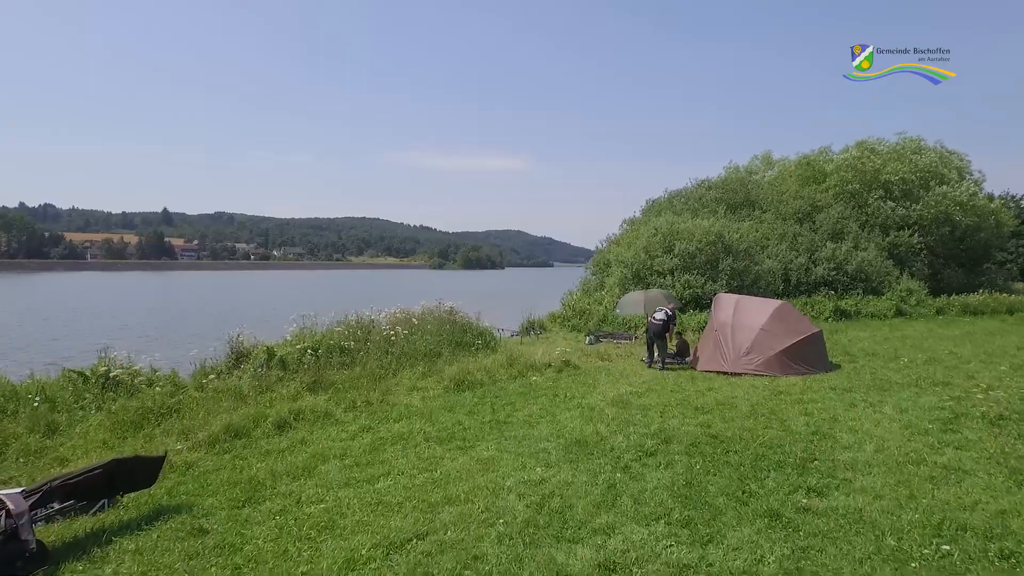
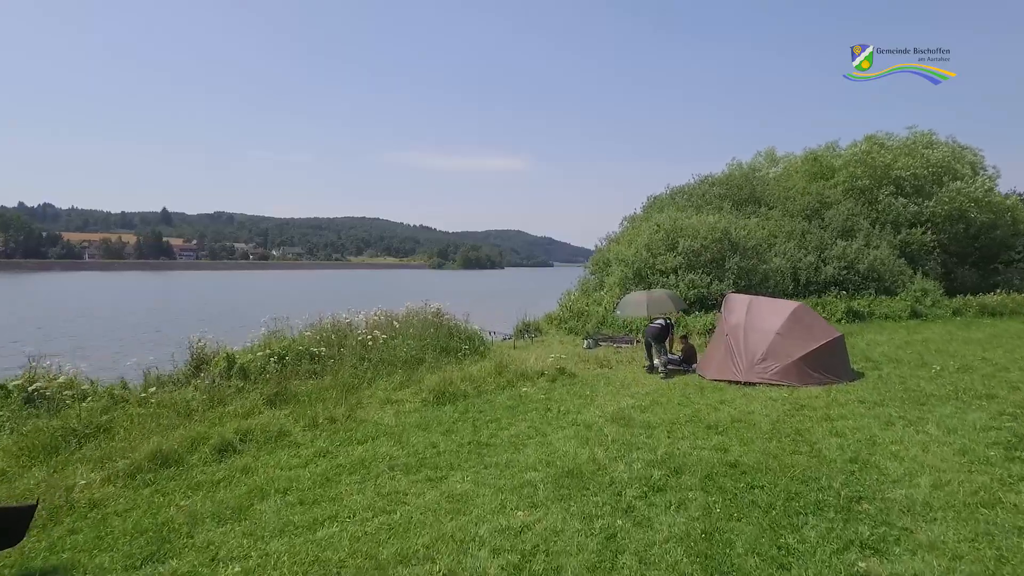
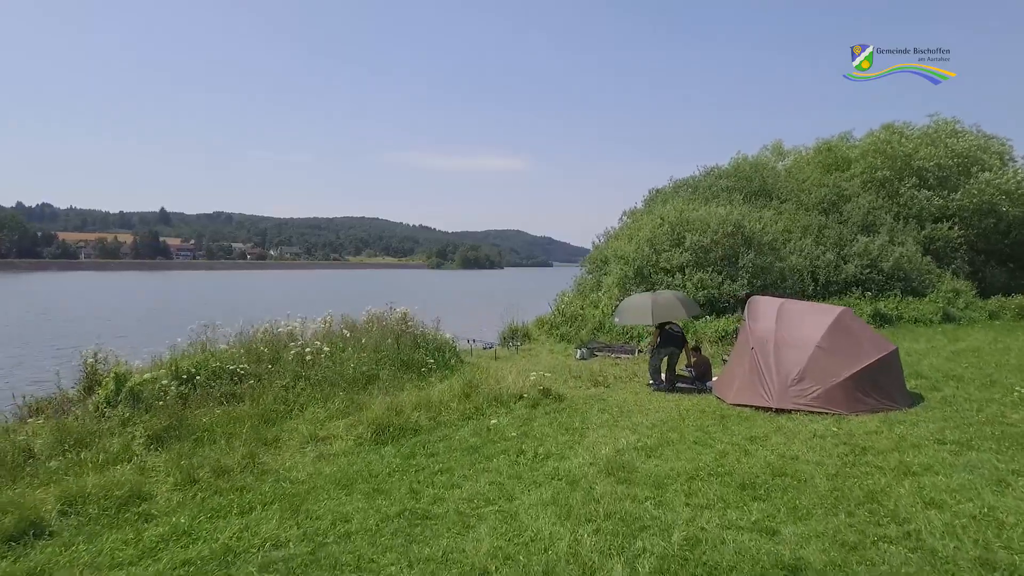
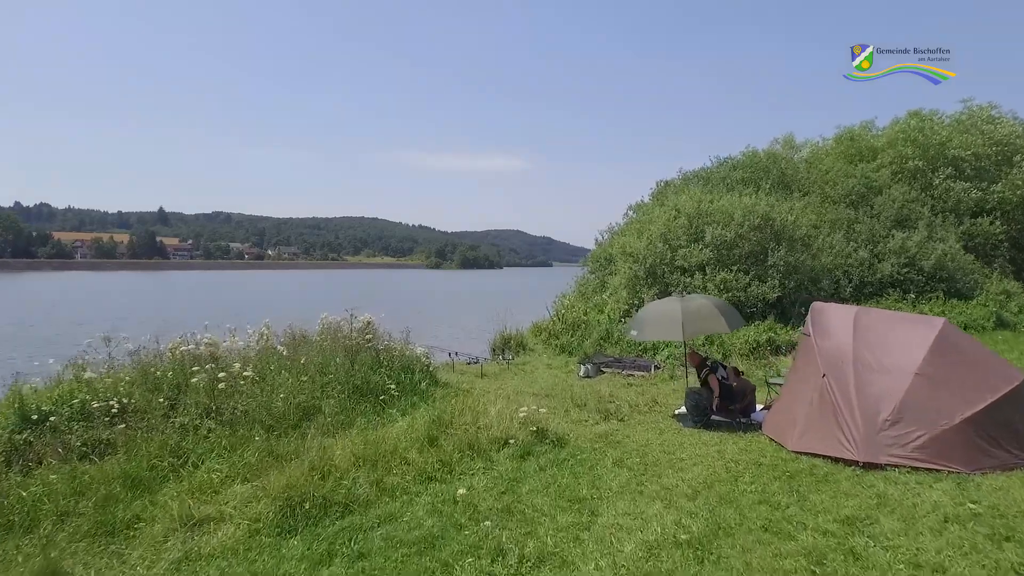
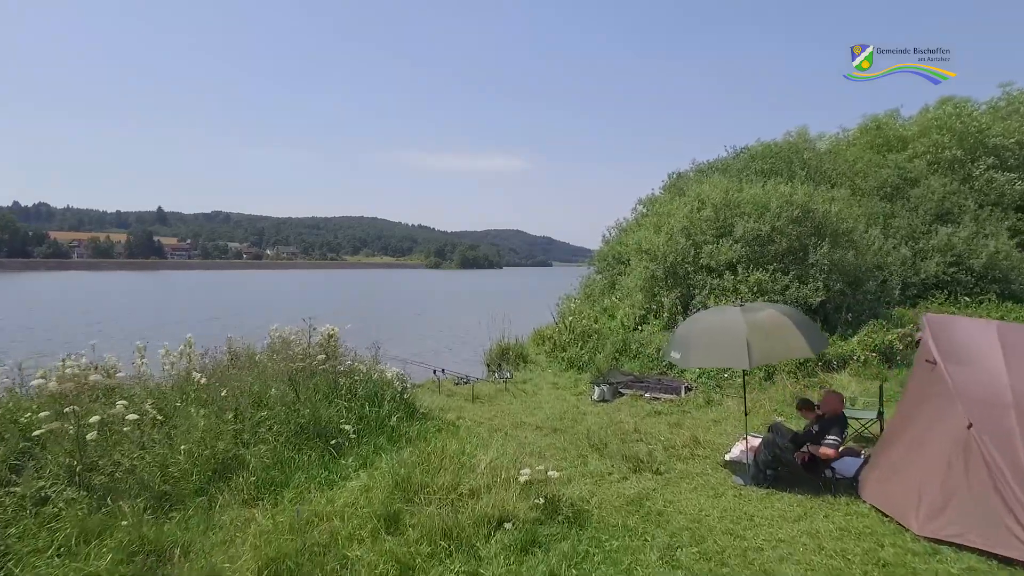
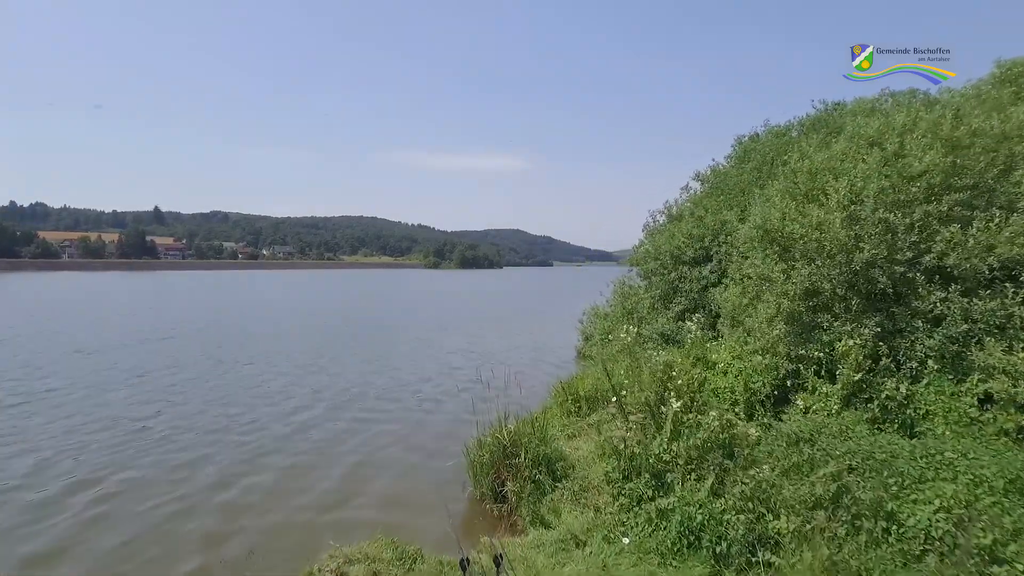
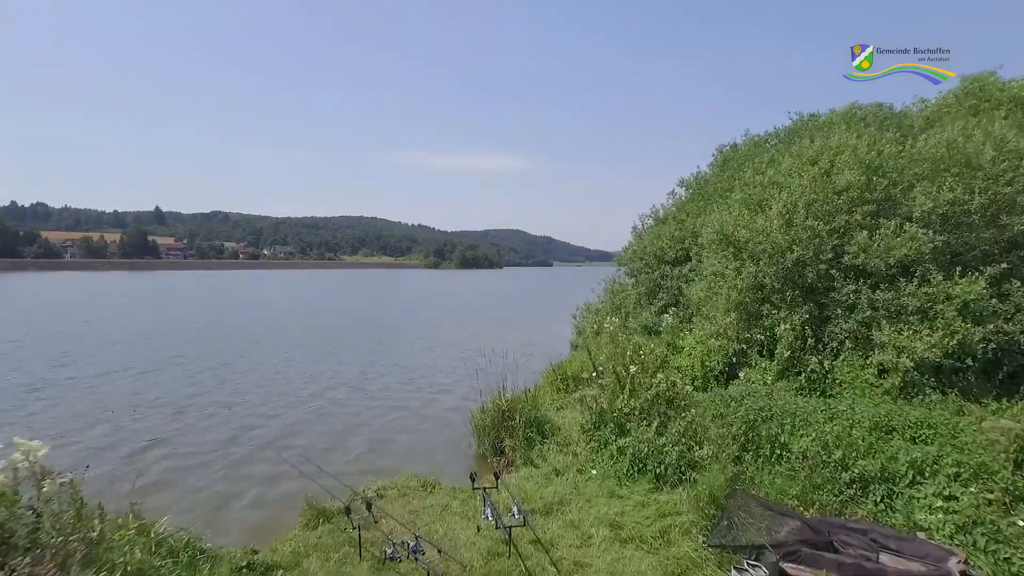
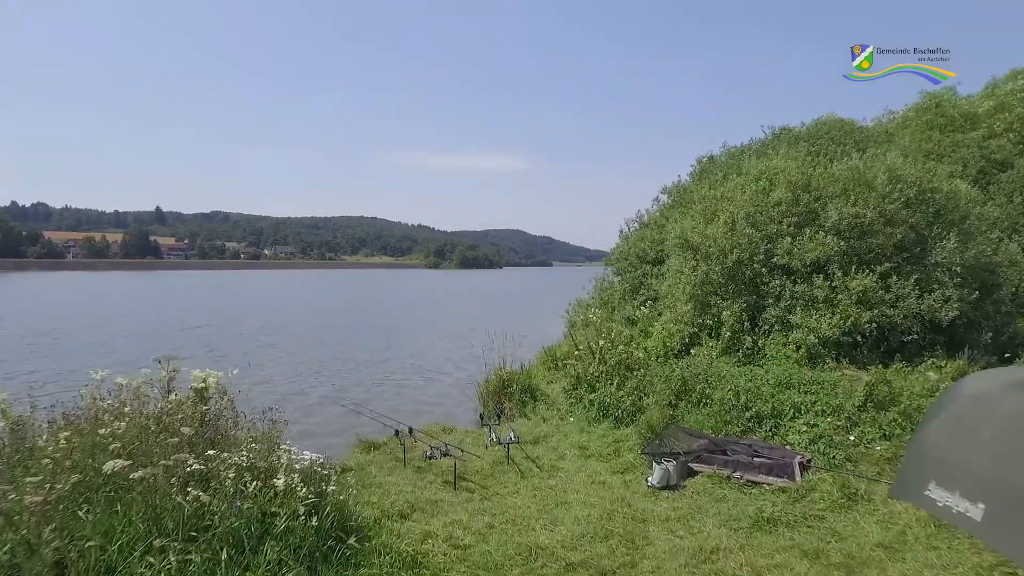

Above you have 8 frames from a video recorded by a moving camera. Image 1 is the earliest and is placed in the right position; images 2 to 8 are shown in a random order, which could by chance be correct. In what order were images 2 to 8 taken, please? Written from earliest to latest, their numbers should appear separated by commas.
2, 3, 4, 5, 8, 7, 6
